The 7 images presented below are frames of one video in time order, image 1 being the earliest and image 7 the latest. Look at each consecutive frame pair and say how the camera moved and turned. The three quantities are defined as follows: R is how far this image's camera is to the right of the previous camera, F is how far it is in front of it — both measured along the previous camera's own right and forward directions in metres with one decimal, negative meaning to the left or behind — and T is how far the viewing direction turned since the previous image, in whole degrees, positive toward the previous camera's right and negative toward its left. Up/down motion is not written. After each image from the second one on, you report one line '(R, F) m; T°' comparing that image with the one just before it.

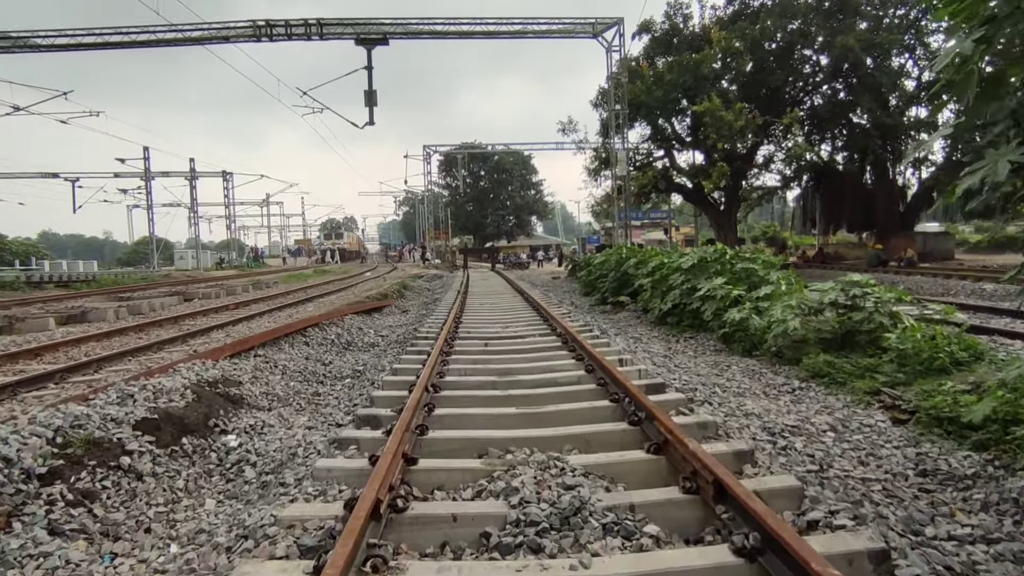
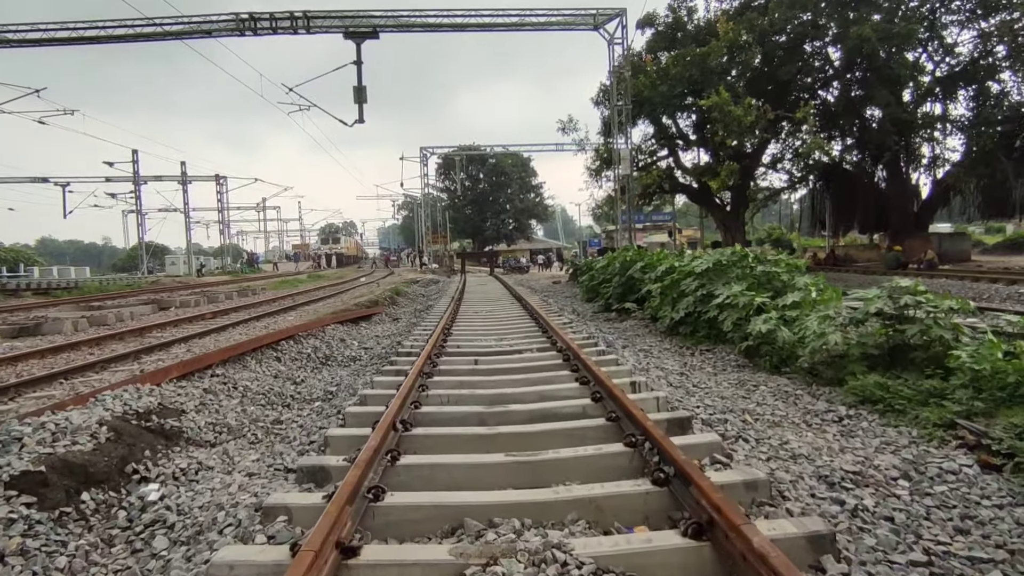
(+0.1, +0.9) m; 0°
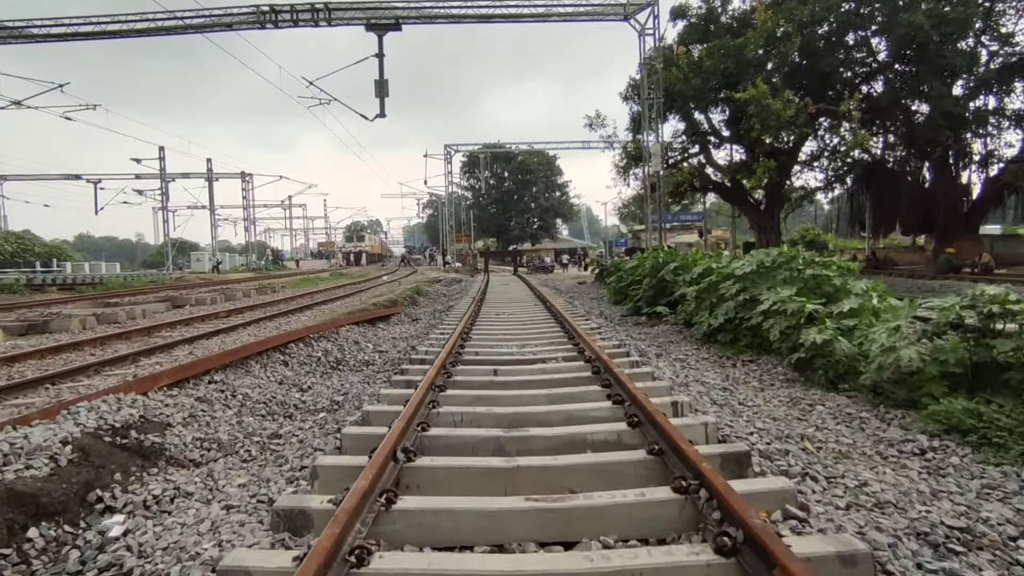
(0.0, +0.6) m; -2°
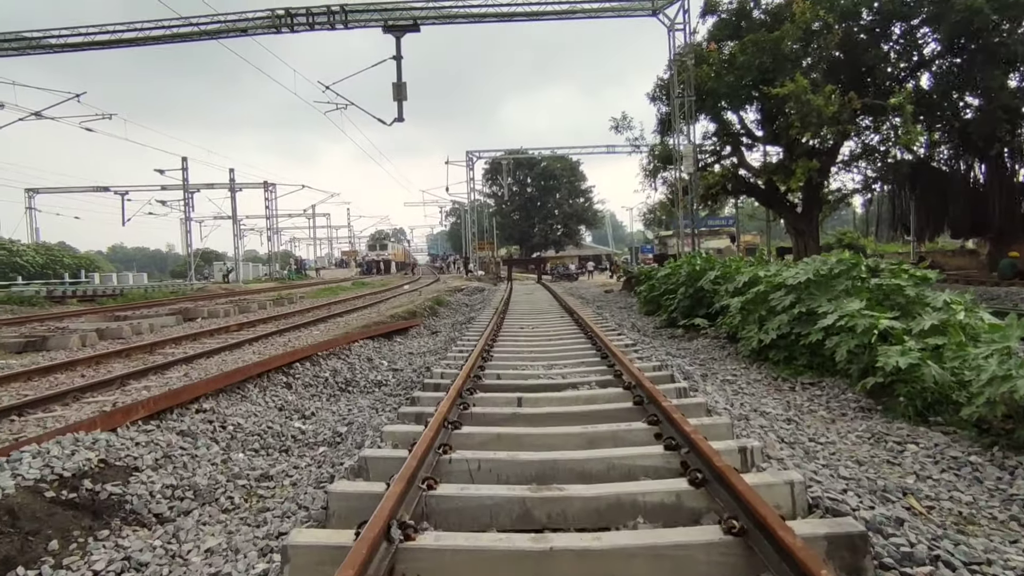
(0.0, +0.8) m; -2°
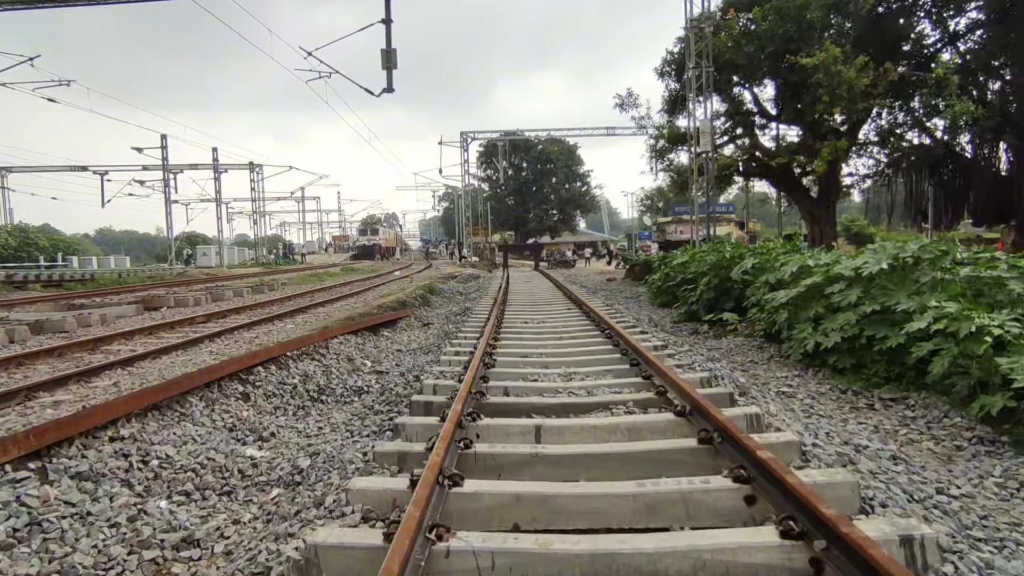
(-0.2, +1.3) m; +1°
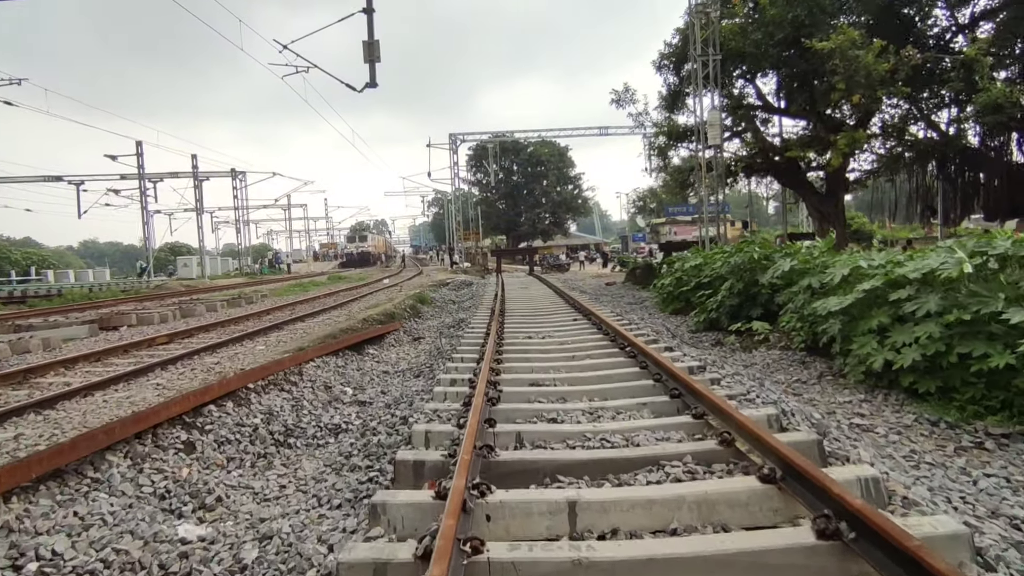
(-0.1, +1.1) m; +1°
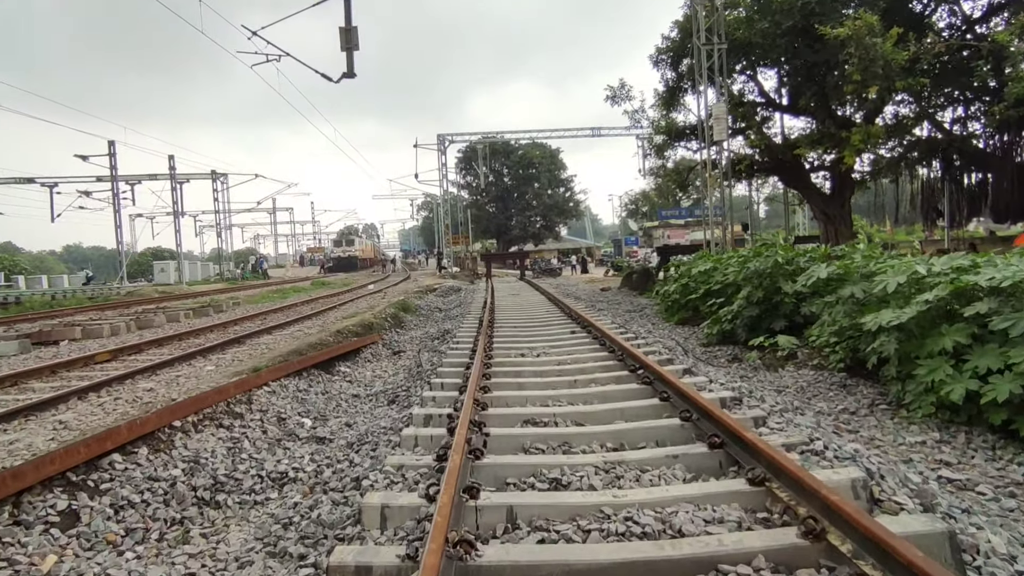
(0.0, +1.1) m; +1°
